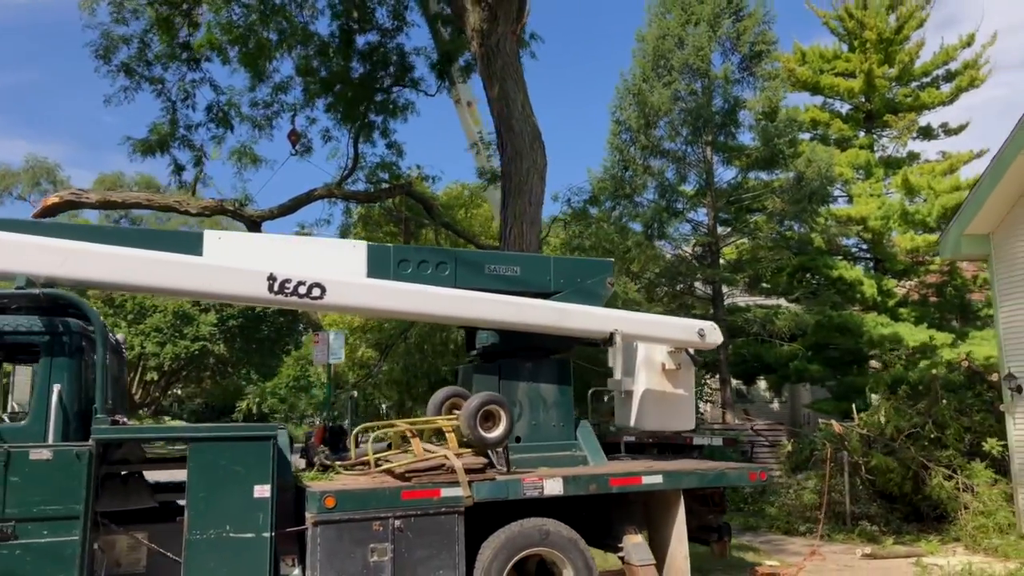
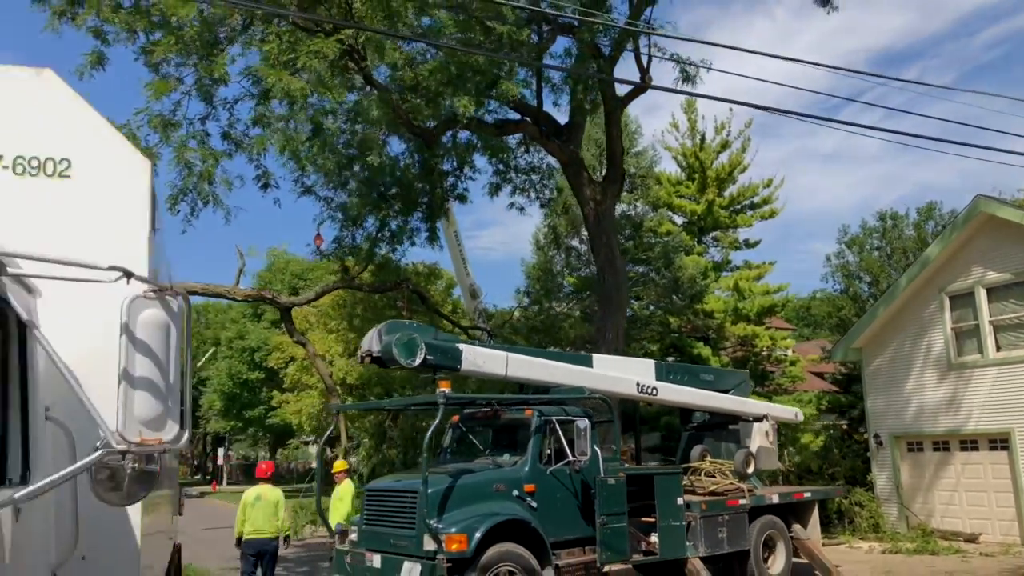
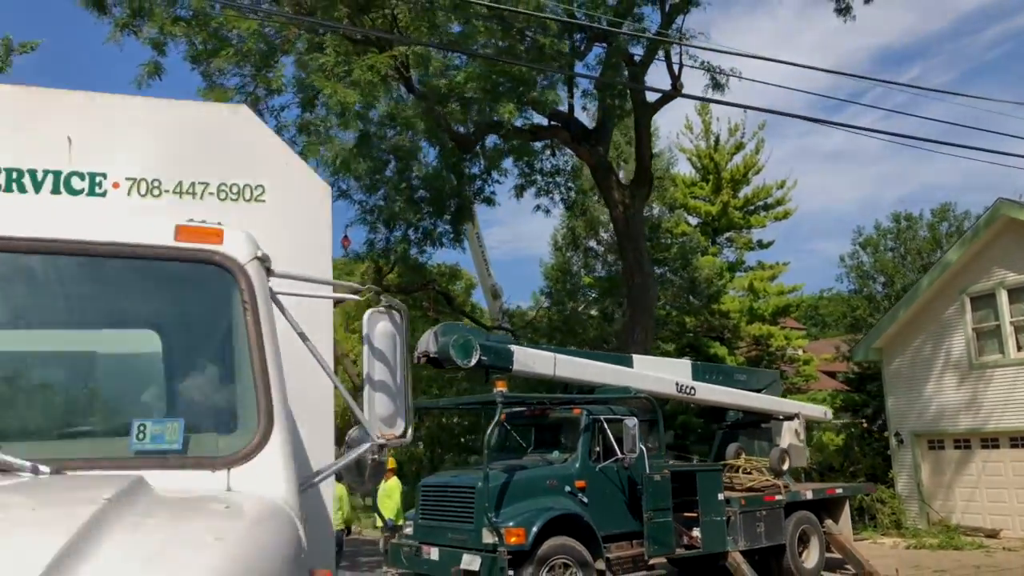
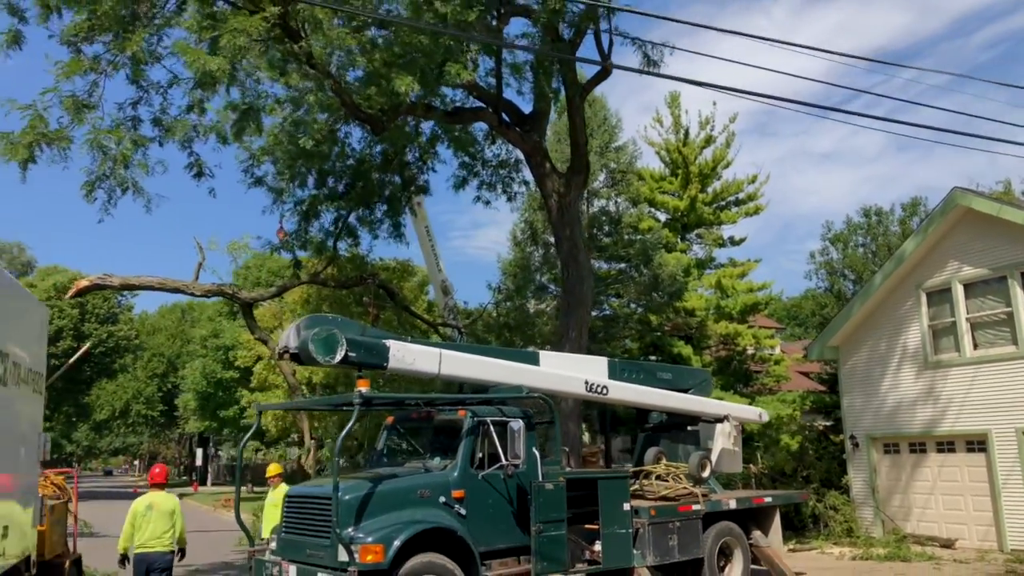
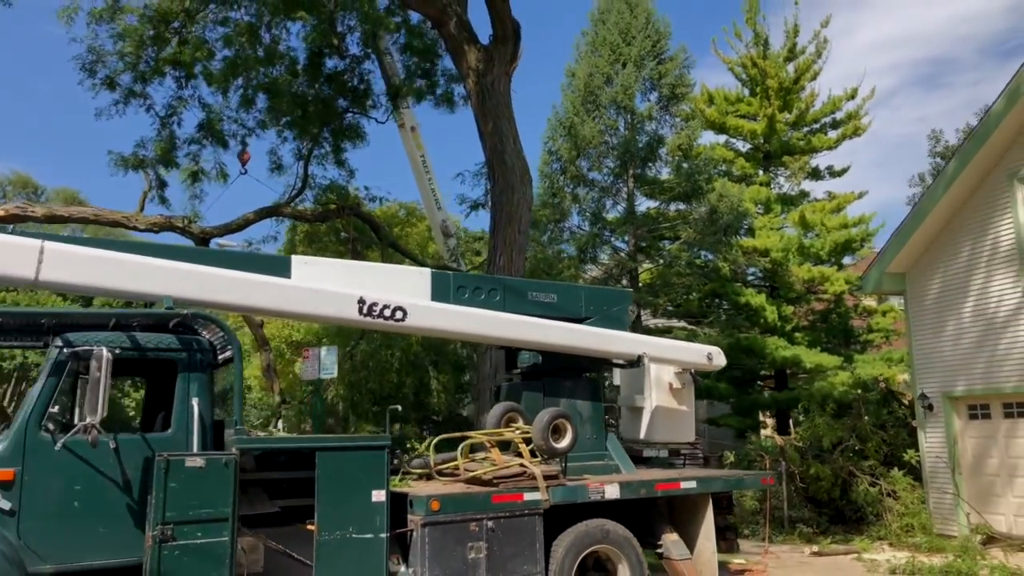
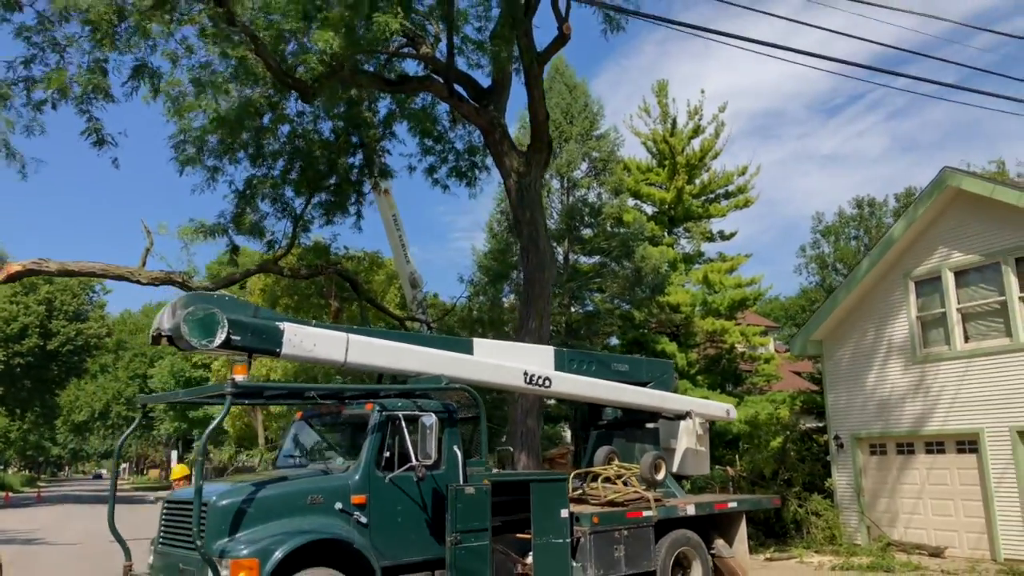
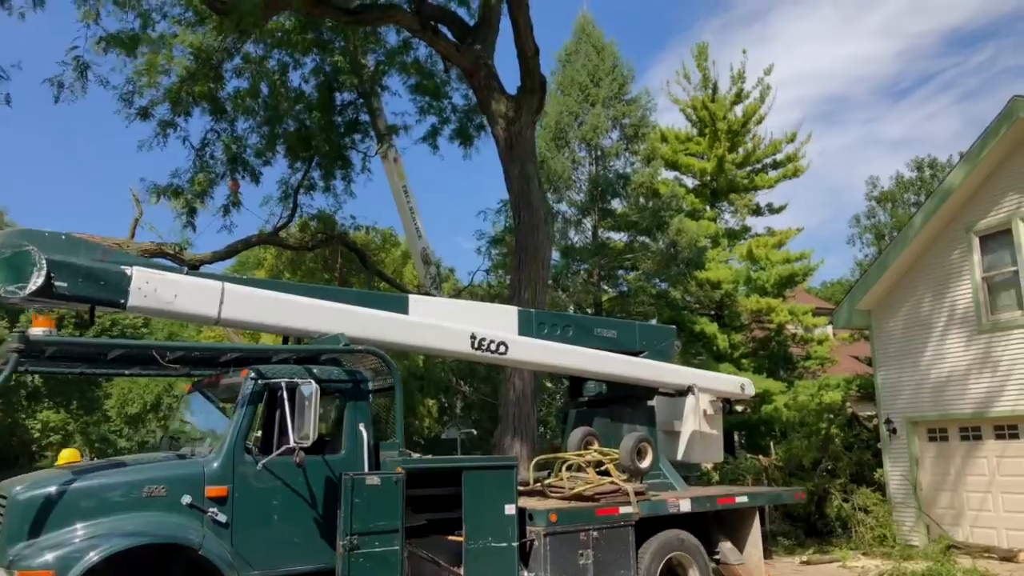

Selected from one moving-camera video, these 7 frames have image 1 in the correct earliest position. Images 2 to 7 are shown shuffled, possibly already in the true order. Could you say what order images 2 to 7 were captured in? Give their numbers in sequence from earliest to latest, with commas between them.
5, 7, 6, 4, 2, 3
